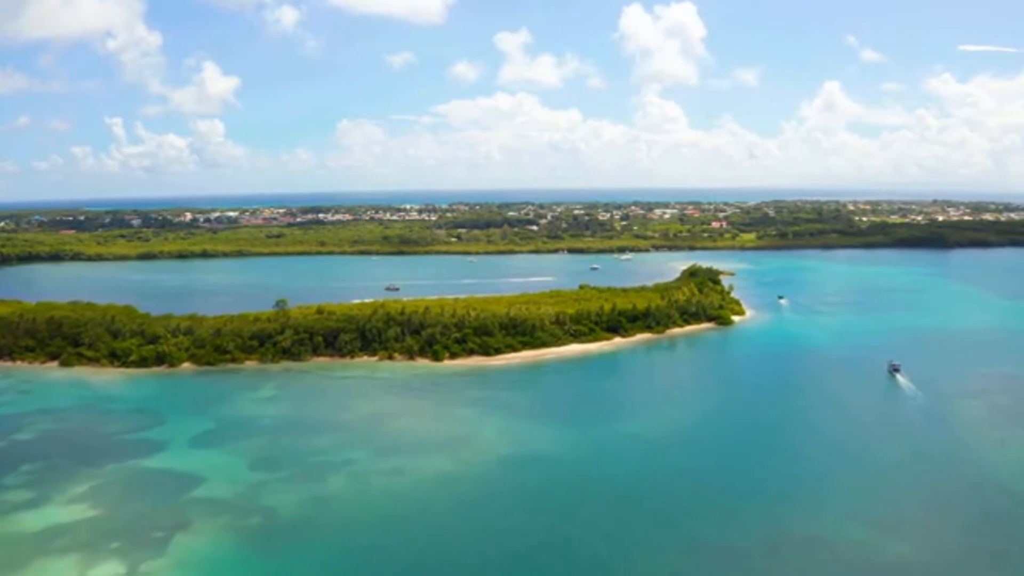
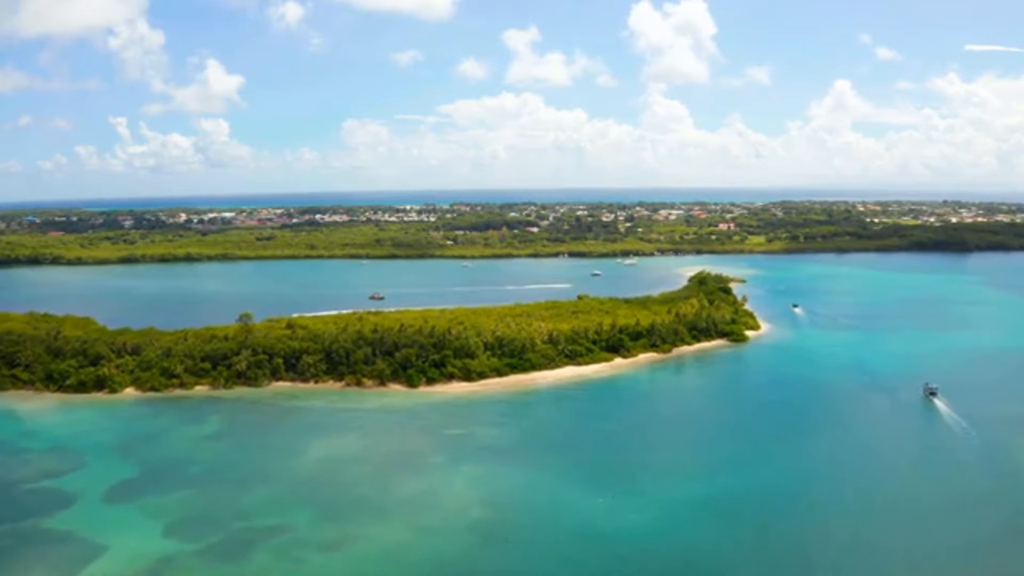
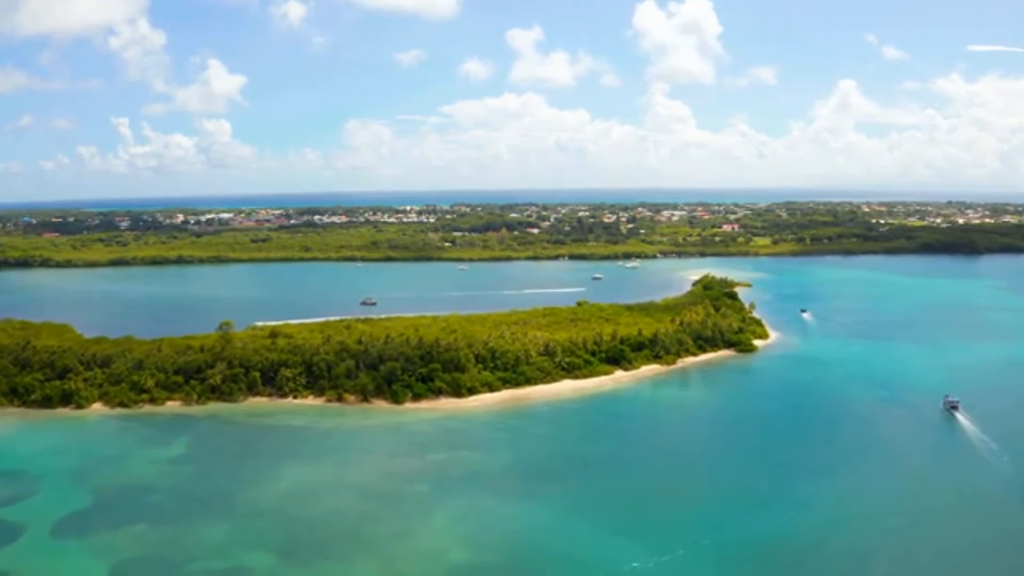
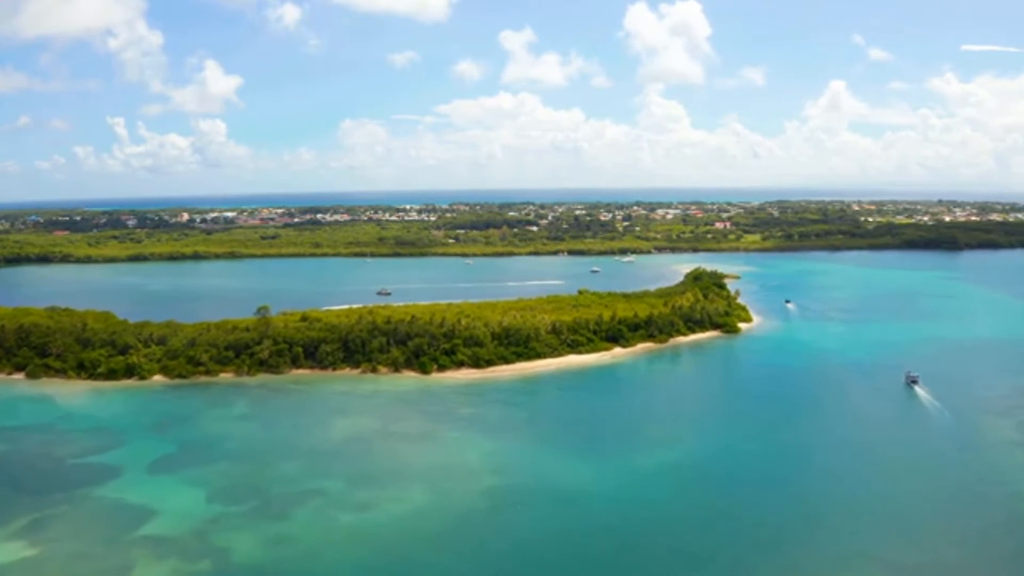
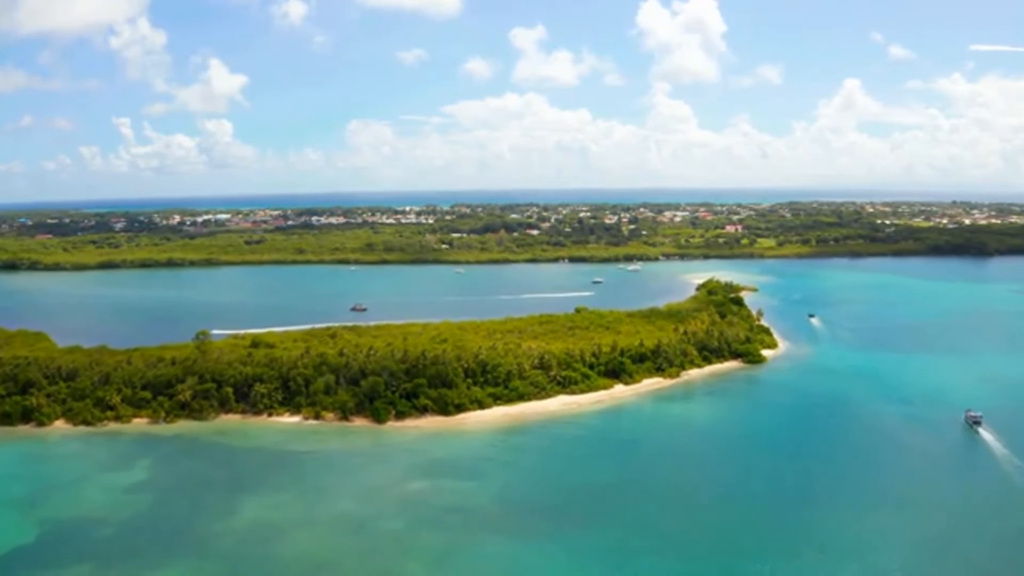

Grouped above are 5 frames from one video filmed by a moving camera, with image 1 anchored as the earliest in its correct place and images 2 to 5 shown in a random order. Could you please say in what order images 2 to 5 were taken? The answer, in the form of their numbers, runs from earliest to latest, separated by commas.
4, 2, 3, 5
